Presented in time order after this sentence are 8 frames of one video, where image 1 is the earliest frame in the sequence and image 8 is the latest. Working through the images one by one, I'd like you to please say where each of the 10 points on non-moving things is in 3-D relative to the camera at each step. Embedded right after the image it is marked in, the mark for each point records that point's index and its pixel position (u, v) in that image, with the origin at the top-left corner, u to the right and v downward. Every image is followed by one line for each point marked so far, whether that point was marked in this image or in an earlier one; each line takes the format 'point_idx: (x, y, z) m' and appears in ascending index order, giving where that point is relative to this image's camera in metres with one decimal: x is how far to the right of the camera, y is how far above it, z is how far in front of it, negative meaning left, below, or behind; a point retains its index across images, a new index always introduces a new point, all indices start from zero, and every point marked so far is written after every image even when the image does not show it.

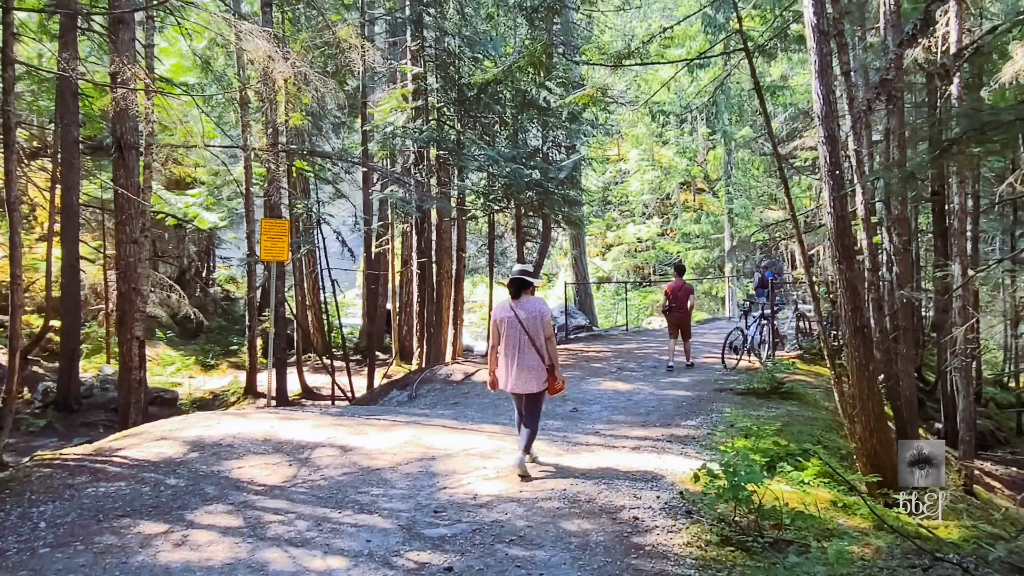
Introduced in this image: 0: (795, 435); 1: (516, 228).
0: (+2.5, -1.3, +6.5) m
1: (+0.1, +1.4, +16.8) m
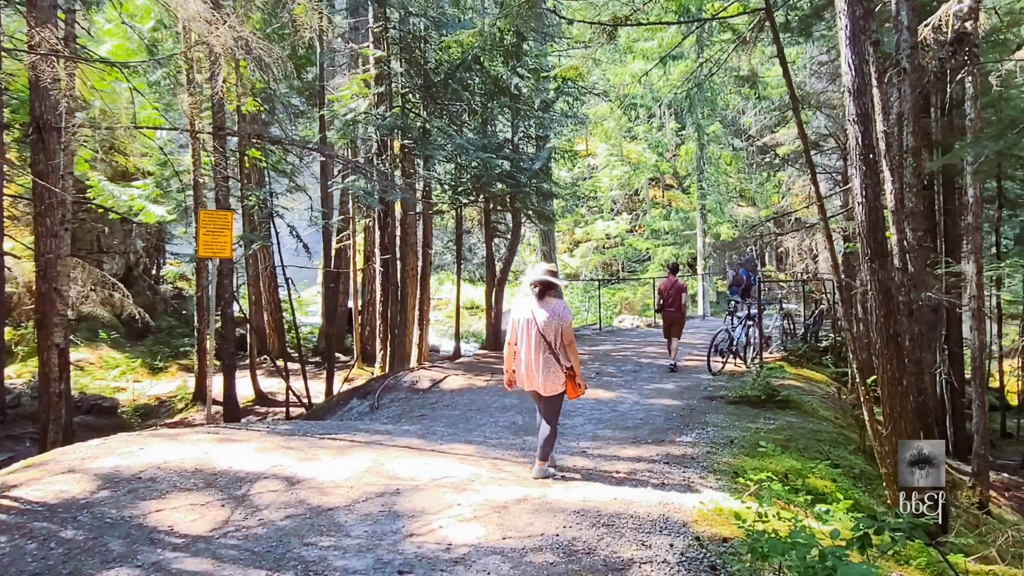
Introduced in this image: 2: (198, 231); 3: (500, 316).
0: (+2.3, -1.3, +5.8) m
1: (-0.6, +1.4, +16.0) m
2: (-2.9, +0.5, +6.7) m
3: (-0.3, -0.7, +16.6) m
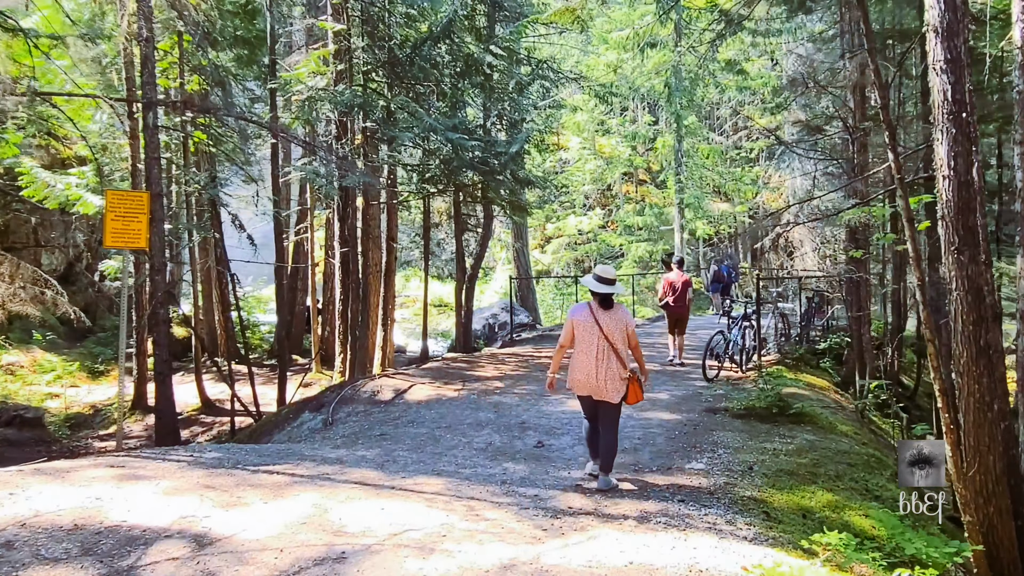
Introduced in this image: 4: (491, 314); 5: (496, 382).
0: (+2.2, -1.3, +4.9) m
1: (-1.2, +1.5, +14.9) m
2: (-3.0, +0.5, +5.5) m
3: (-0.9, -0.6, +15.5) m
4: (-0.6, -0.7, +19.0) m
5: (-0.2, -1.1, +8.7) m
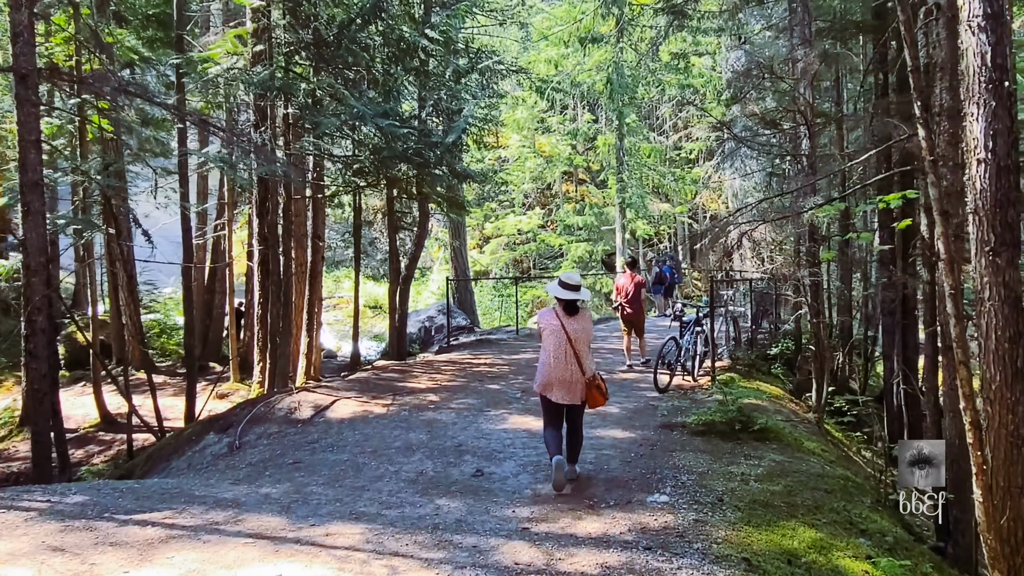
0: (+1.8, -1.4, +4.3) m
1: (-2.4, +1.4, +14.0) m
2: (-3.4, +0.5, +4.5) m
3: (-2.1, -0.6, +14.6) m
4: (-2.1, -0.7, +18.1) m
5: (-0.9, -1.1, +7.8) m
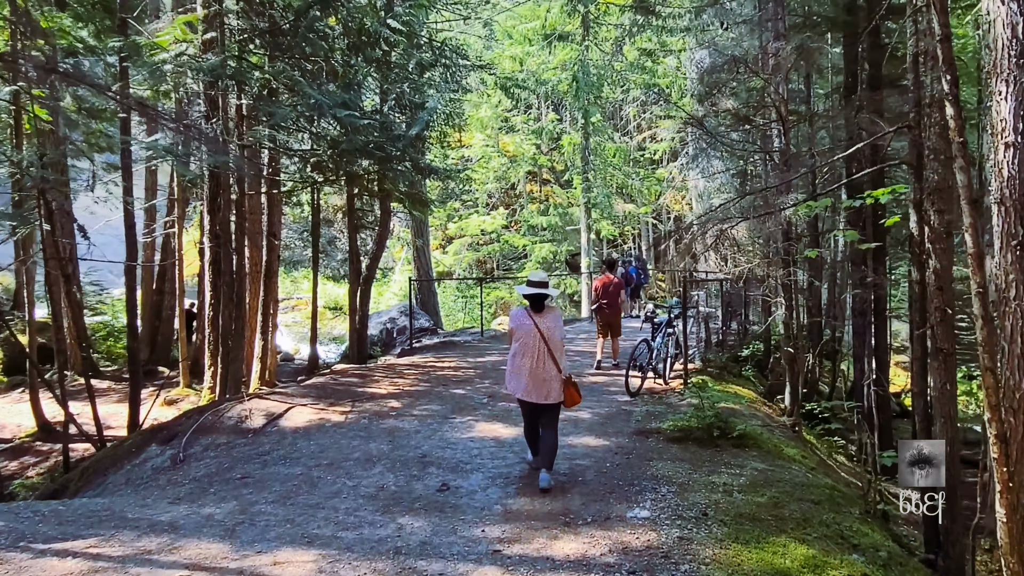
0: (+1.6, -1.4, +4.0) m
1: (-3.0, +1.4, +13.5) m
2: (-3.6, +0.5, +4.0) m
3: (-2.8, -0.6, +14.1) m
4: (-3.0, -0.7, +17.6) m
5: (-1.2, -1.1, +7.4) m
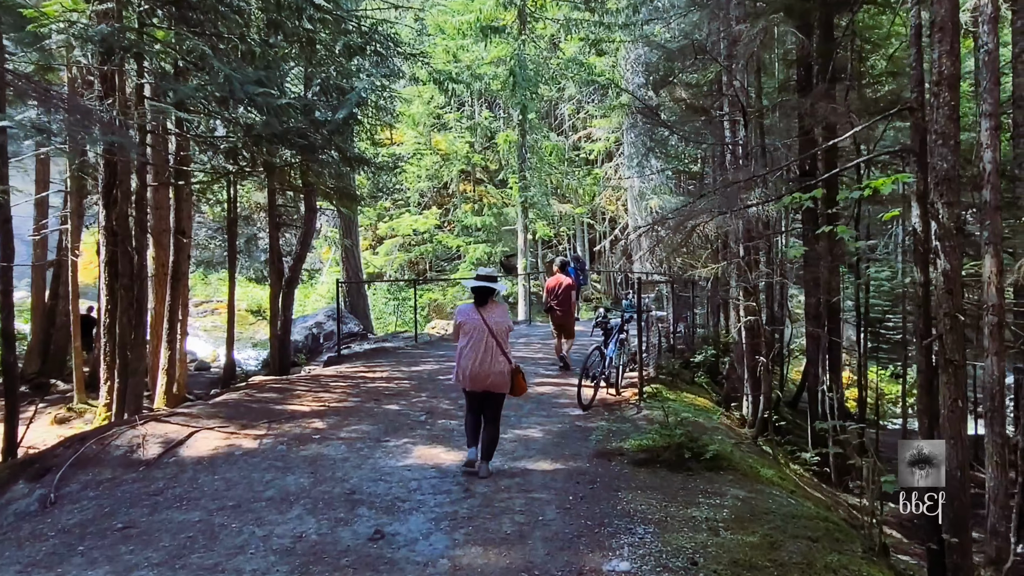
0: (+1.4, -1.4, +3.4) m
1: (-4.1, +1.4, +12.4) m
2: (-3.8, +0.5, +2.8) m
3: (-4.0, -0.7, +13.1) m
4: (-4.4, -0.8, +16.5) m
5: (-1.7, -1.2, +6.5) m
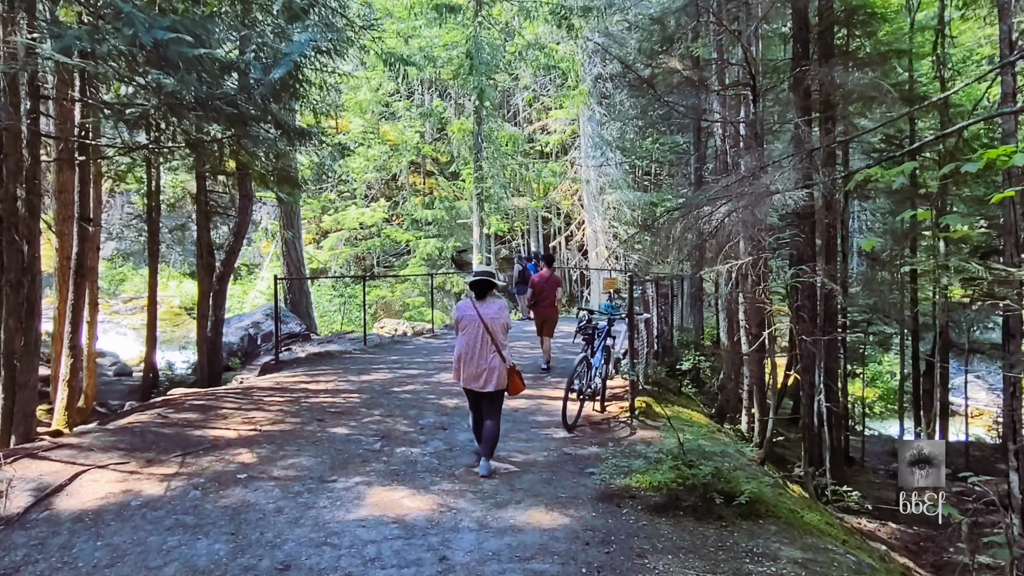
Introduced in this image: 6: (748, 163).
0: (+1.4, -1.4, +2.3) m
1: (-4.7, +1.4, +10.9) m
2: (-3.7, +0.5, +1.4) m
3: (-4.6, -0.6, +11.6) m
4: (-5.3, -0.7, +15.0) m
5: (-1.9, -1.2, +5.2) m
6: (+2.4, +1.3, +7.7) m
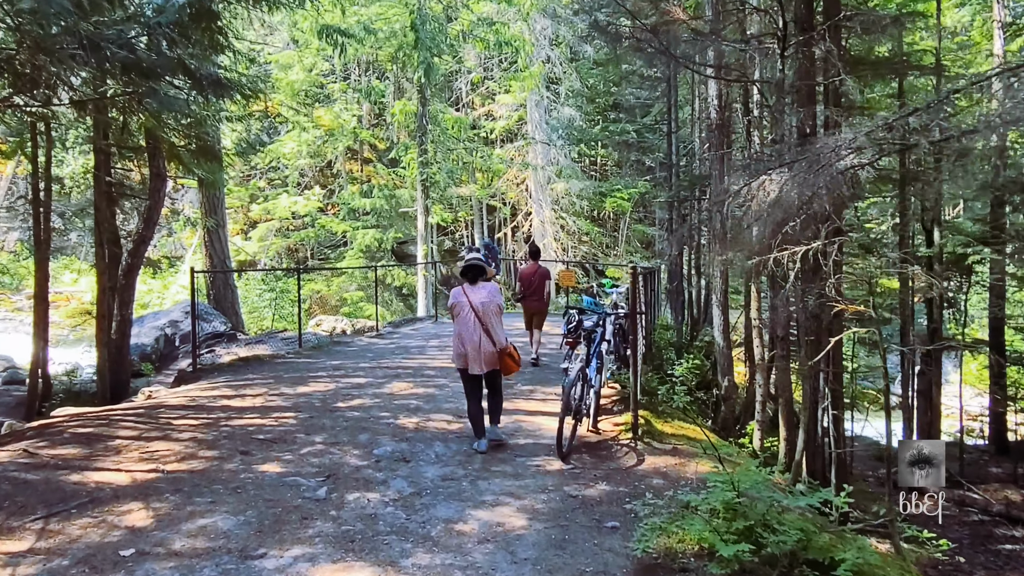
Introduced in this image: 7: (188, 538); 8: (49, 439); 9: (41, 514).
0: (+1.6, -1.4, +1.2) m
1: (-5.2, +1.5, +9.2) m
2: (-3.4, +0.5, -0.2) m
3: (-5.2, -0.6, +9.9) m
4: (-6.2, -0.6, +13.3) m
5: (-2.0, -1.1, +3.8) m
6: (+2.1, +1.4, +6.6) m
7: (-1.5, -1.2, +3.5) m
8: (-3.2, -1.1, +5.2) m
9: (-2.4, -1.1, +3.7) m
